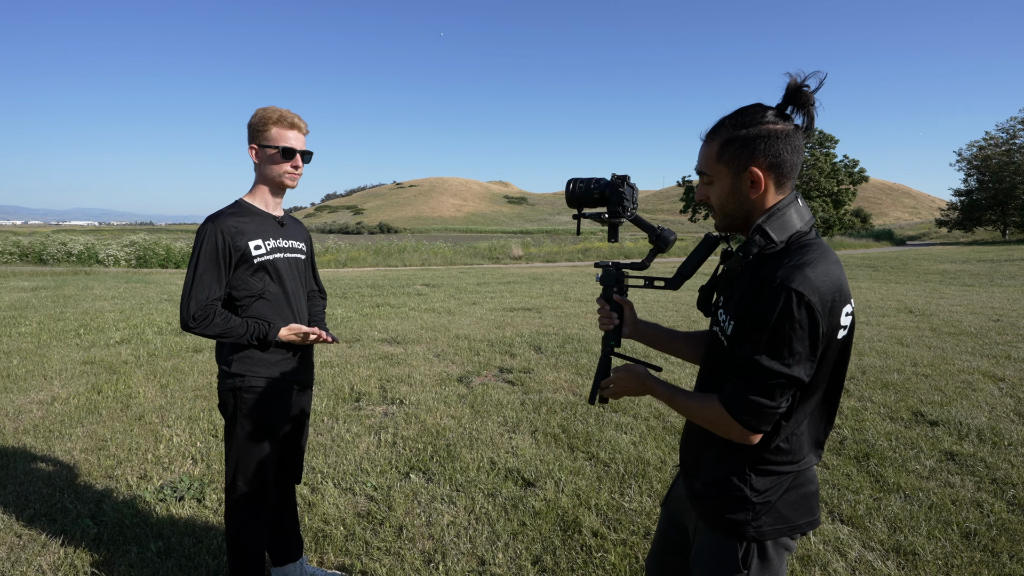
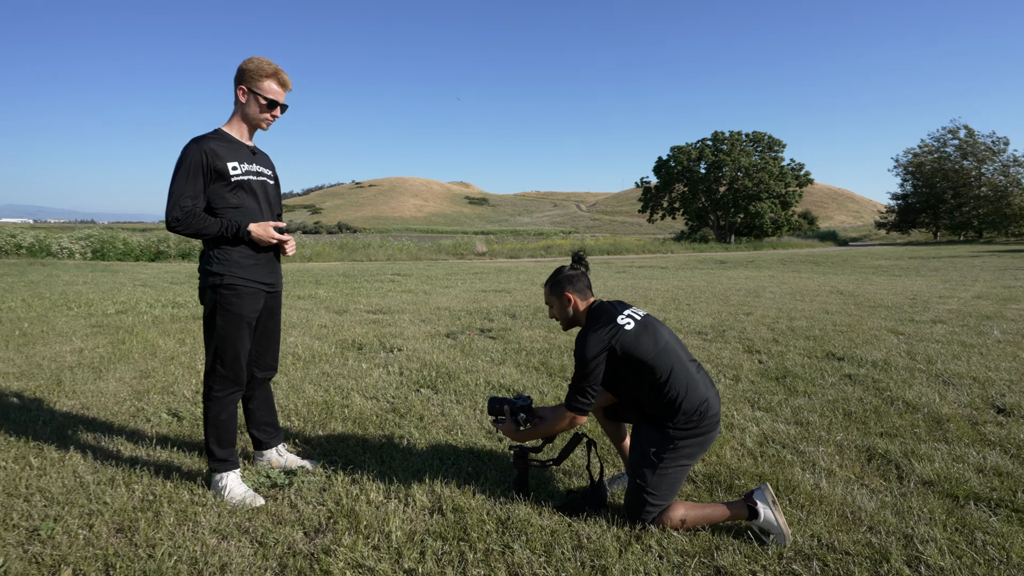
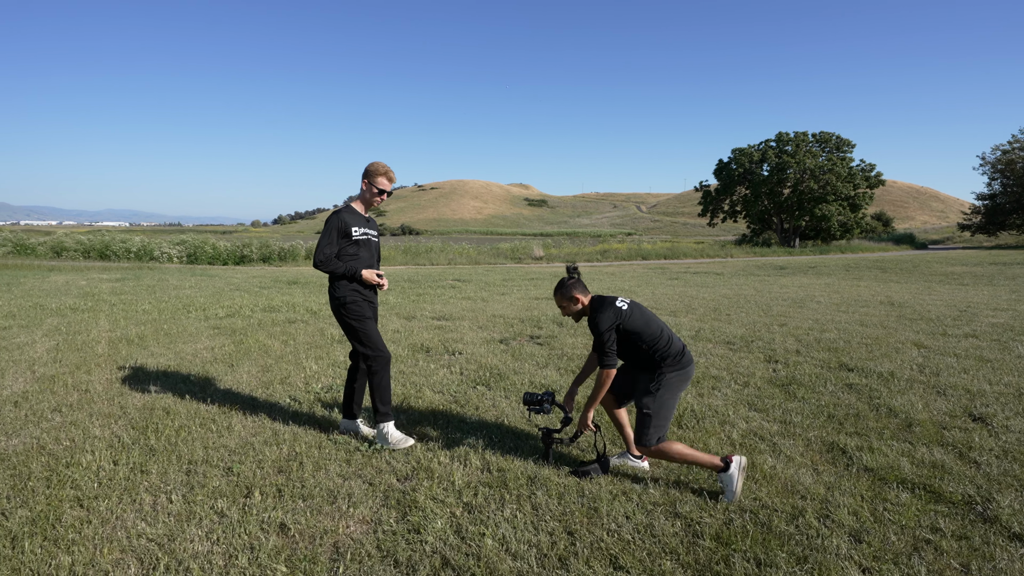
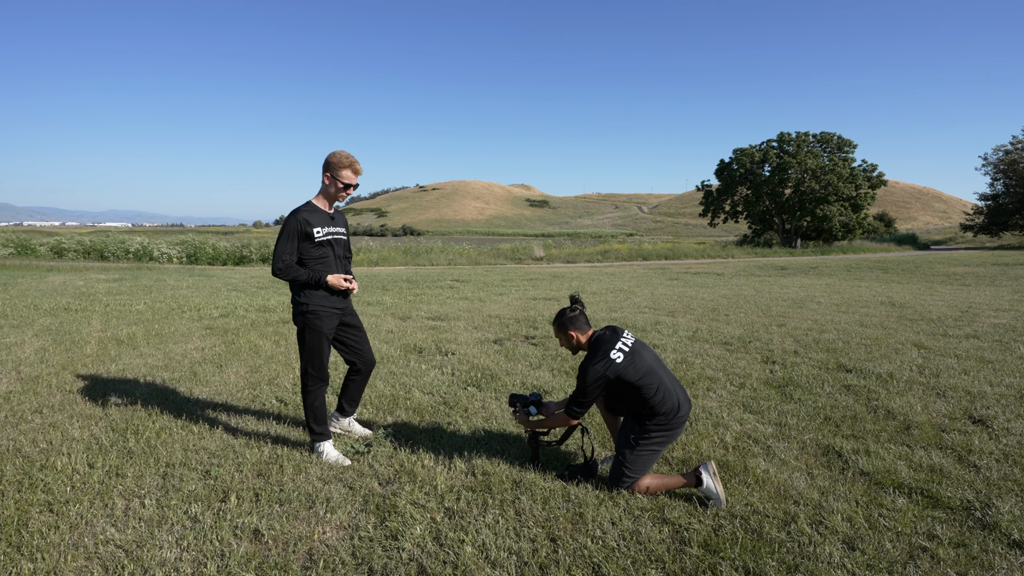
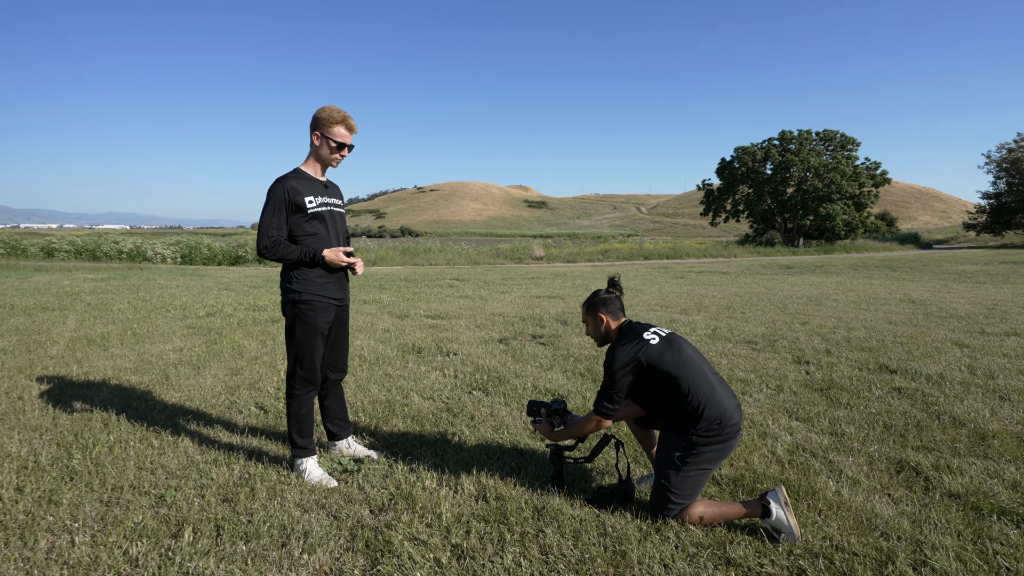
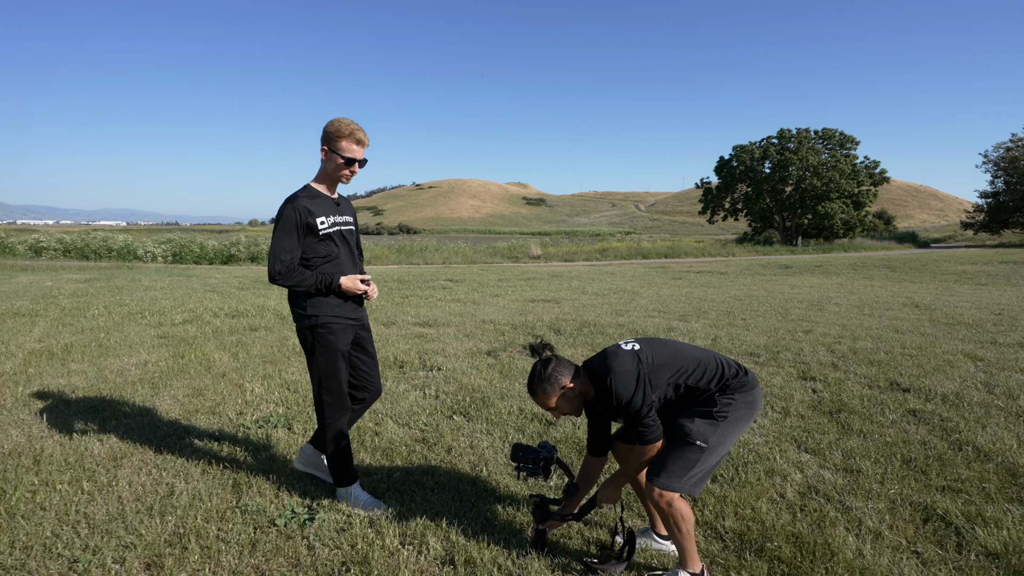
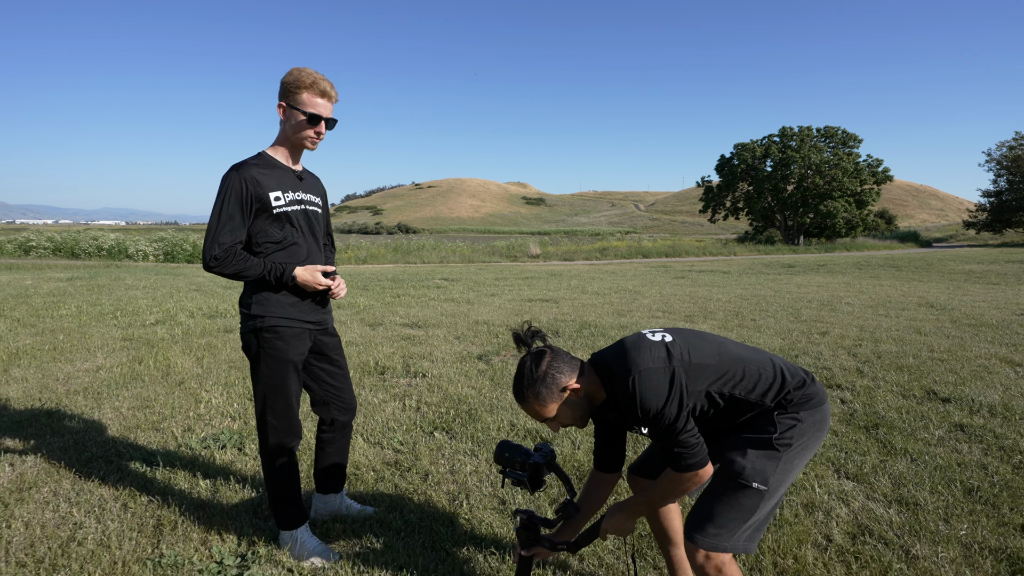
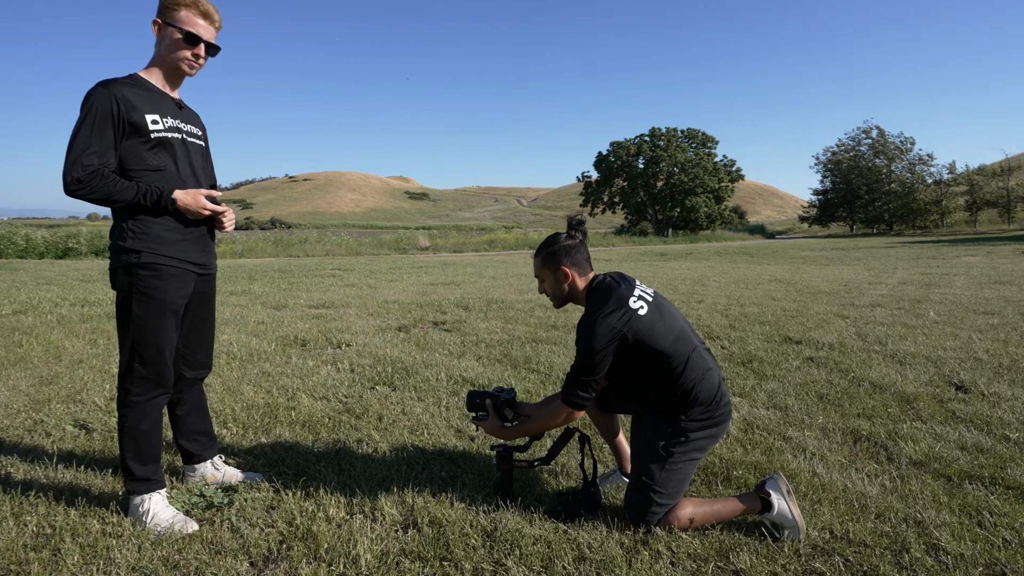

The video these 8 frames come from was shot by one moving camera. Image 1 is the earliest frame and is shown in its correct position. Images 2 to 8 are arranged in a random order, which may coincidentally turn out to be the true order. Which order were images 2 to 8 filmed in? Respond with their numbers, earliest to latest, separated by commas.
7, 6, 3, 4, 5, 2, 8
